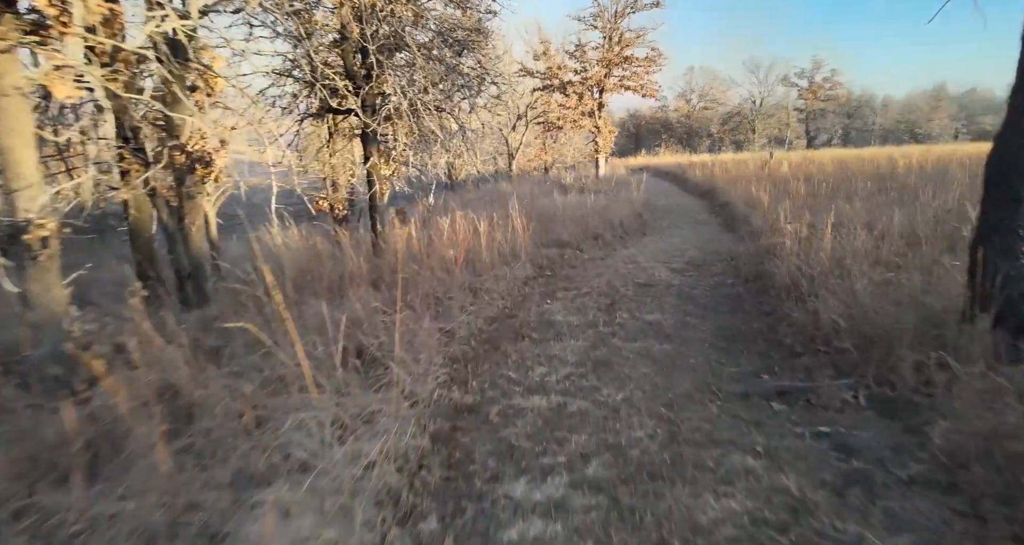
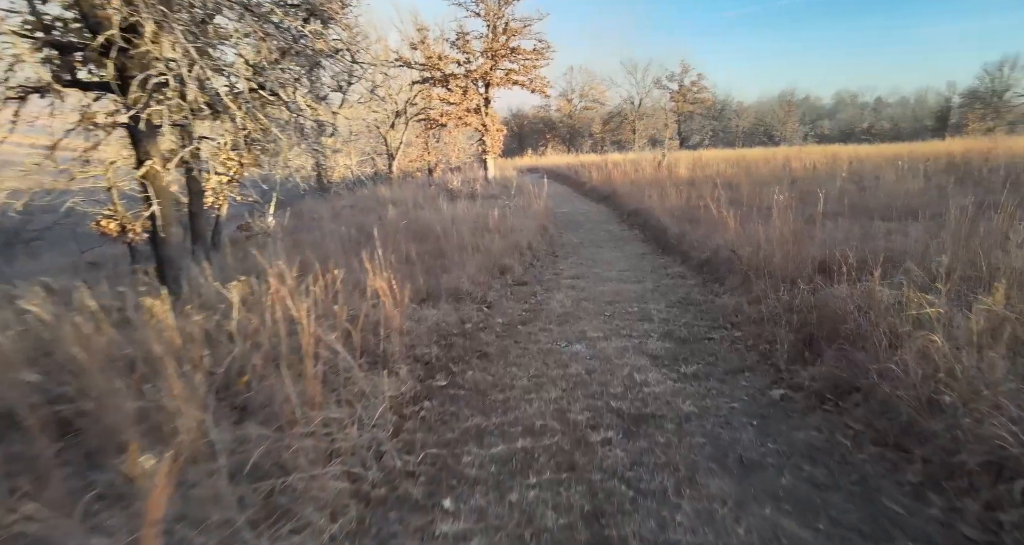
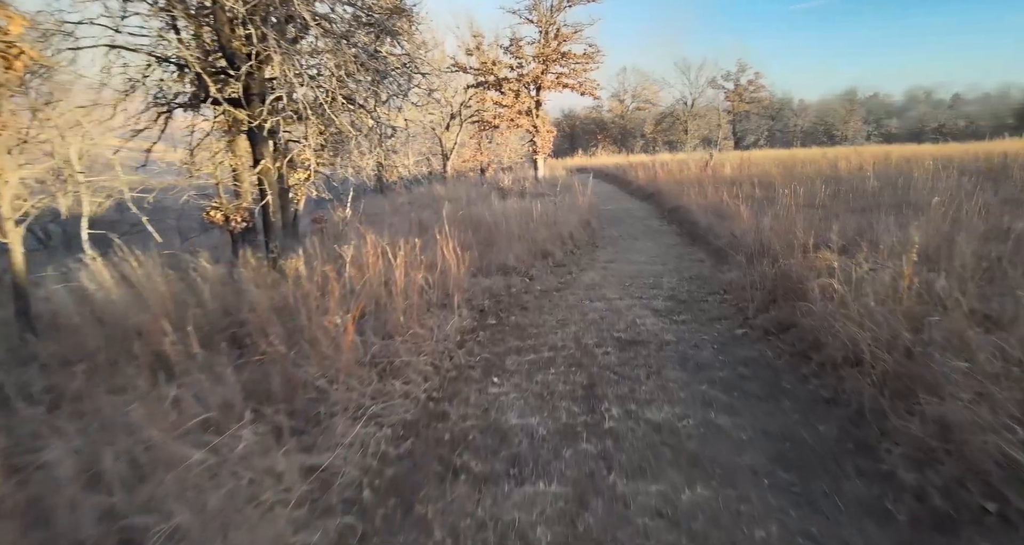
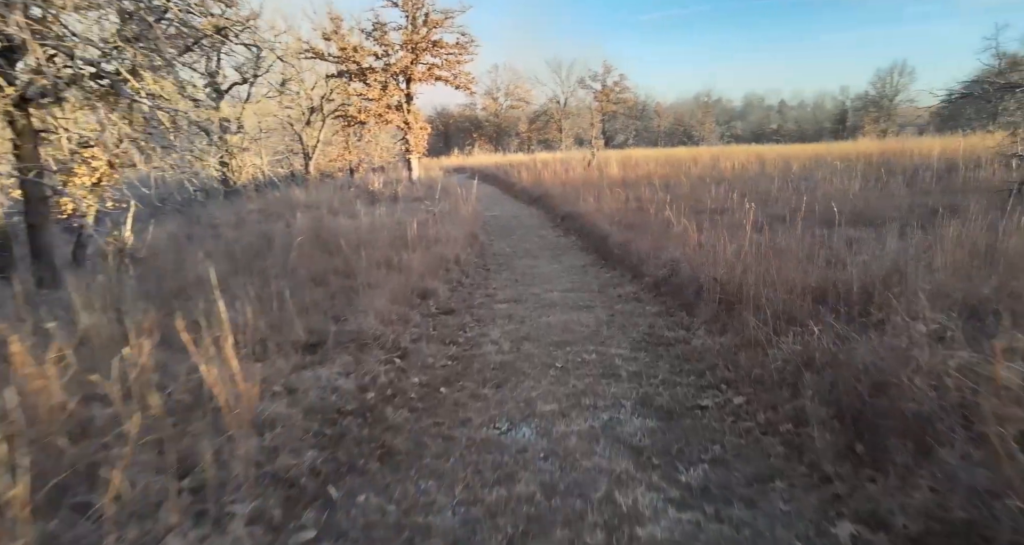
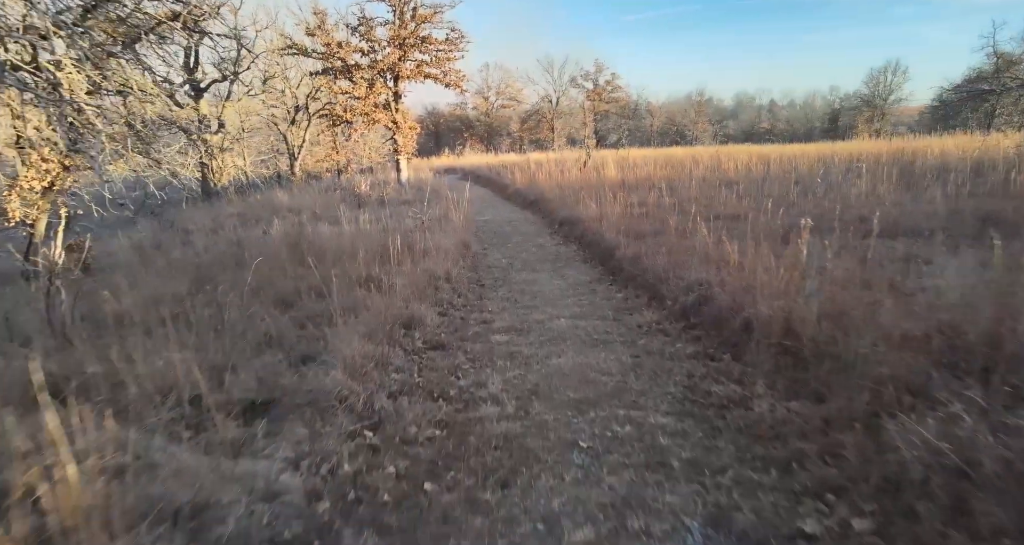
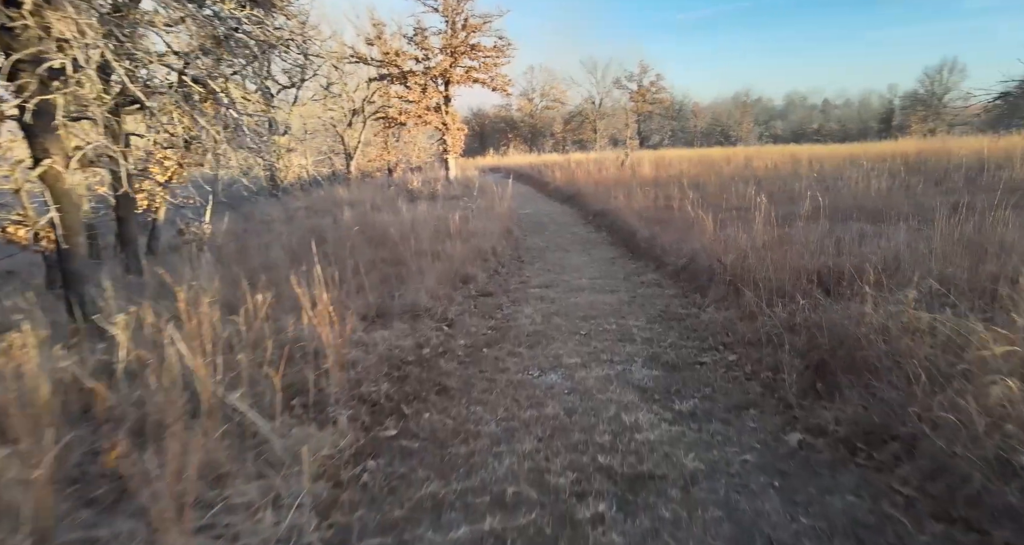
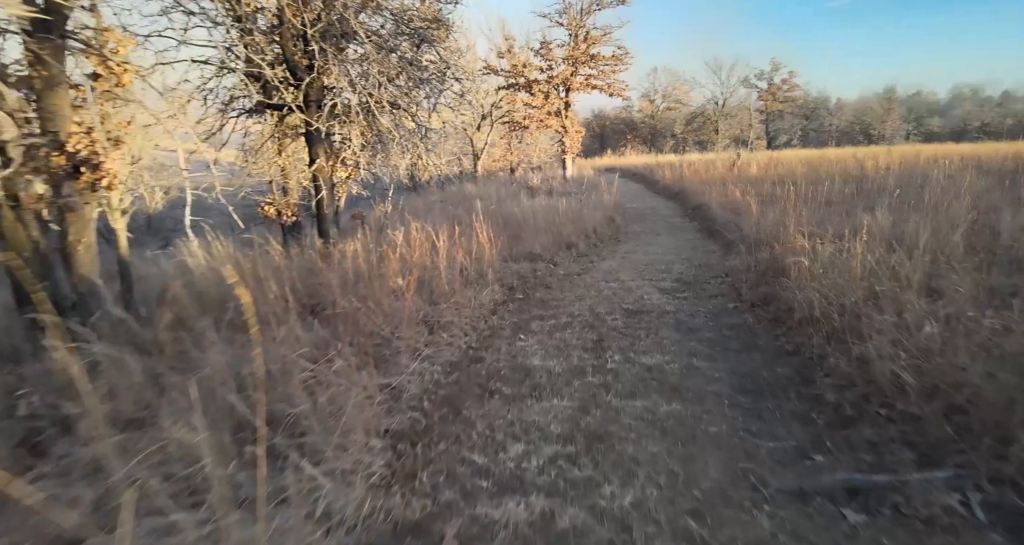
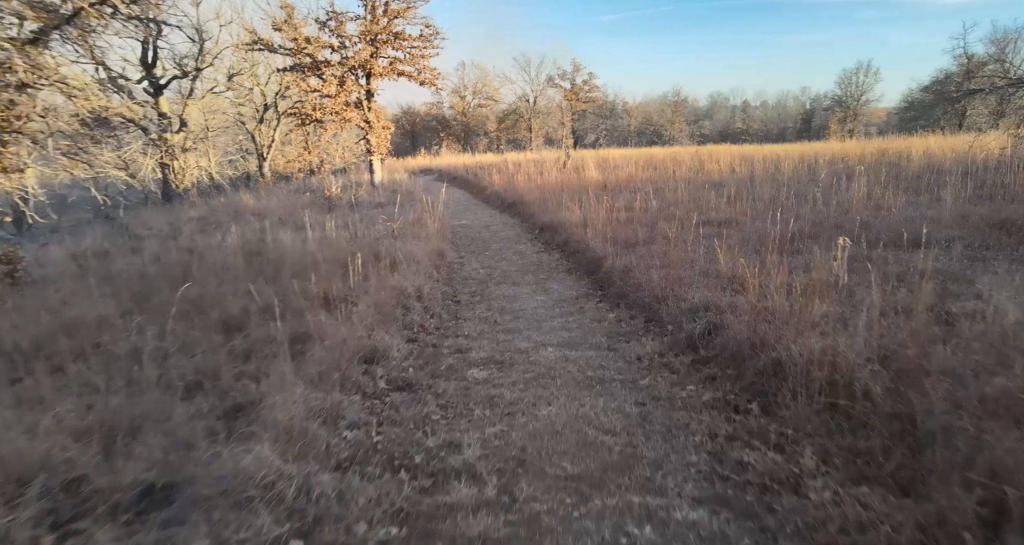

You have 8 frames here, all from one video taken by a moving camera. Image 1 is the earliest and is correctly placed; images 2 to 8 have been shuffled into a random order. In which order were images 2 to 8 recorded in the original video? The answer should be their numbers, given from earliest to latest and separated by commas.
7, 3, 2, 6, 4, 5, 8
